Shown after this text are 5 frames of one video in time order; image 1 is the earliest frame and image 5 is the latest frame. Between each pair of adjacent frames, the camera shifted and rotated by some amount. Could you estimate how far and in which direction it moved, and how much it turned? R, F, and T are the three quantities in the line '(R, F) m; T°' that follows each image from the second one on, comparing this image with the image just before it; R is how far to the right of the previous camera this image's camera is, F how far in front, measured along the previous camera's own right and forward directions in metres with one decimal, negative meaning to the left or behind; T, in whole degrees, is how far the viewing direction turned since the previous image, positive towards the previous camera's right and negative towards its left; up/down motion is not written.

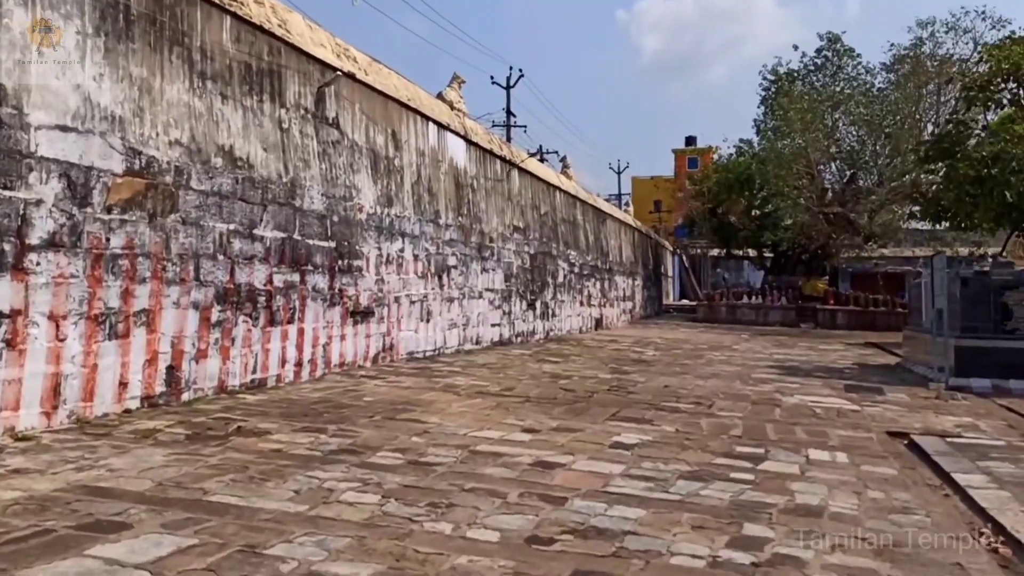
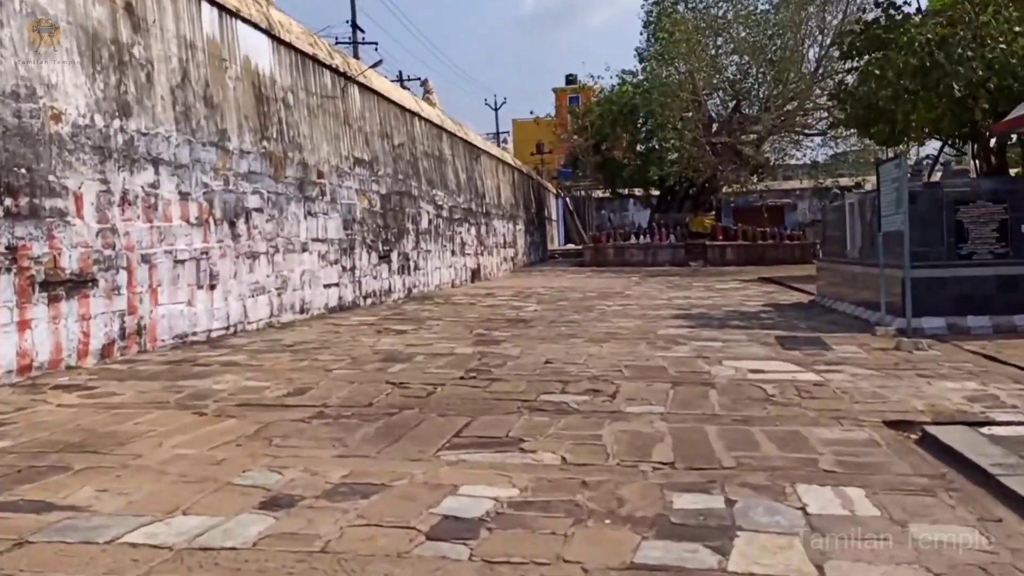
(+0.5, +2.9) m; +6°
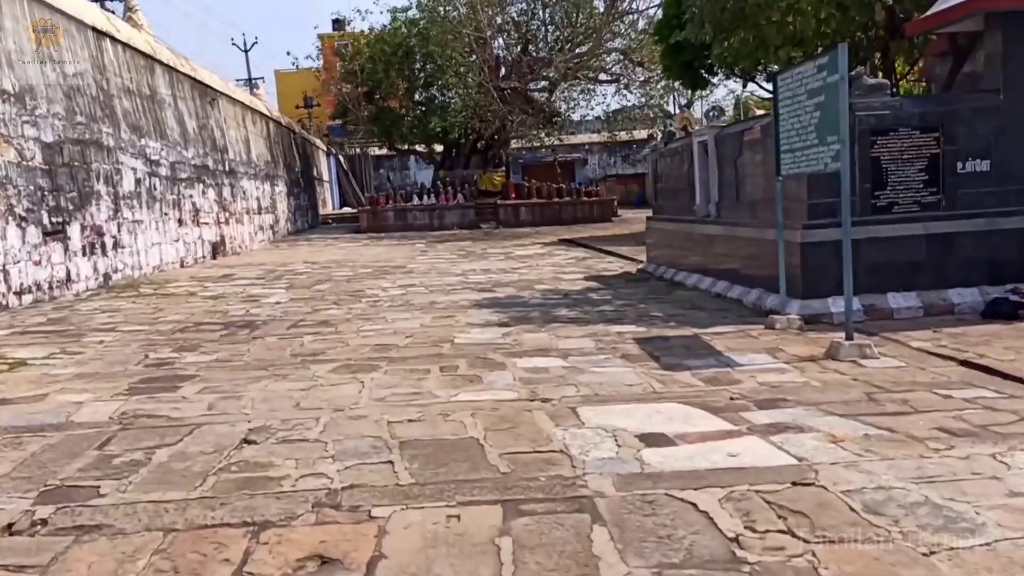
(+0.4, +3.0) m; +11°
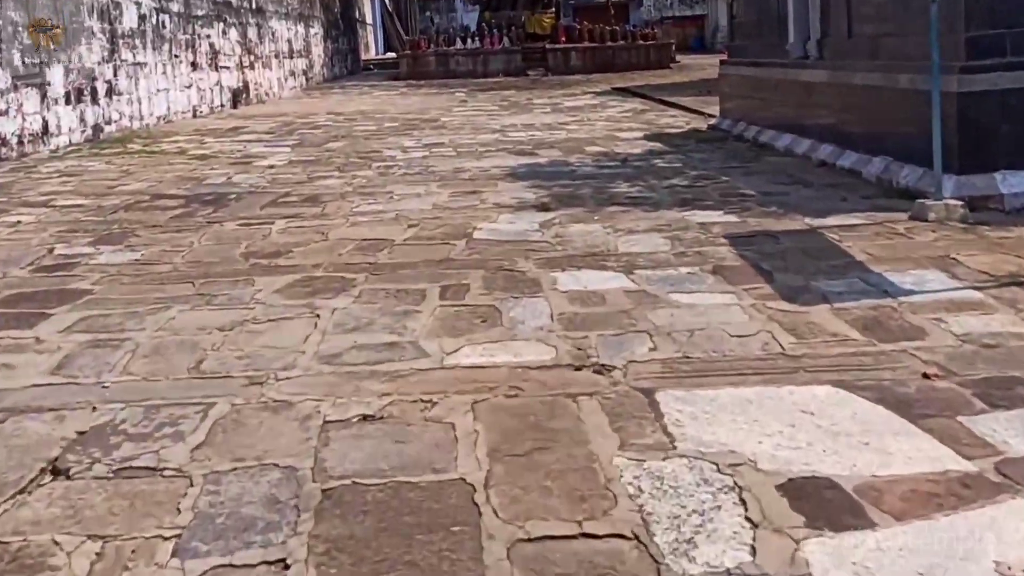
(0.0, +1.6) m; -3°
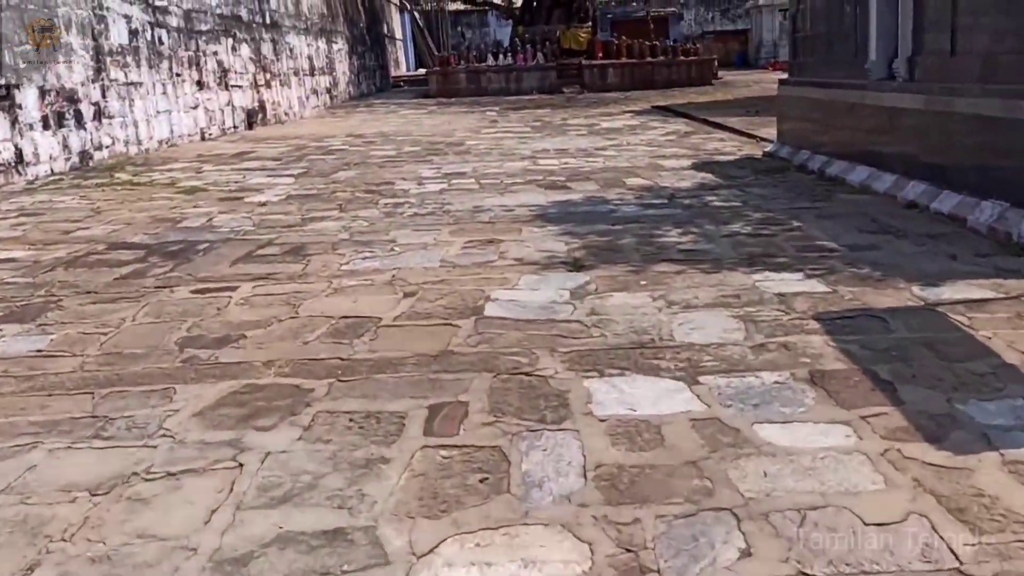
(0.0, +0.9) m; -2°
